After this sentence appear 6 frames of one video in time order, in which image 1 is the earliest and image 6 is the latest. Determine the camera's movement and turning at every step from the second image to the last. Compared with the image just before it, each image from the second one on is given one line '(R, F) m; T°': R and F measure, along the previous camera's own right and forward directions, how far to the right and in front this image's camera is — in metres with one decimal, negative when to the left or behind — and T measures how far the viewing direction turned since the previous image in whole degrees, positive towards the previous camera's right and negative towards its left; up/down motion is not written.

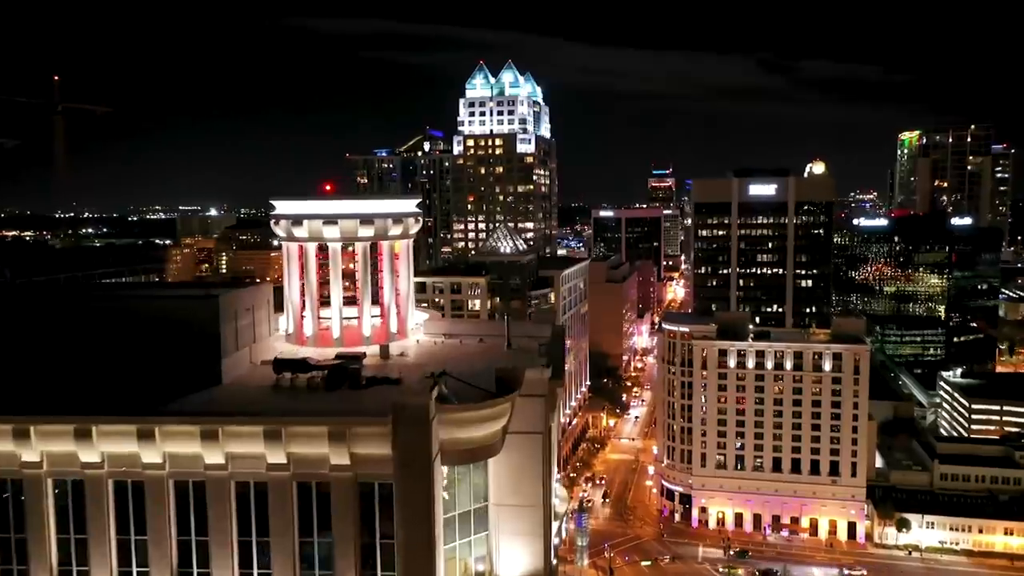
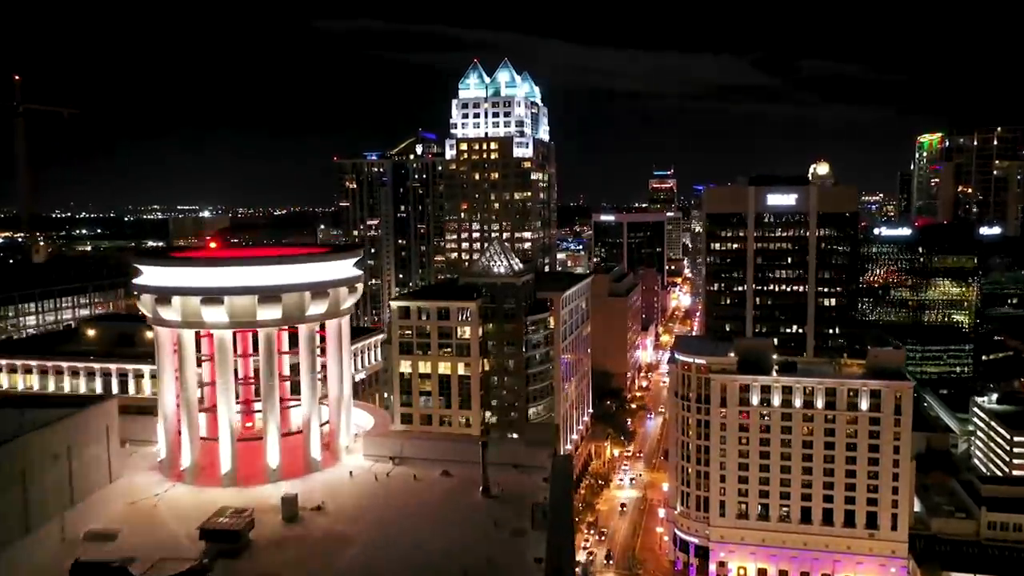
(+0.4, +7.8) m; 0°
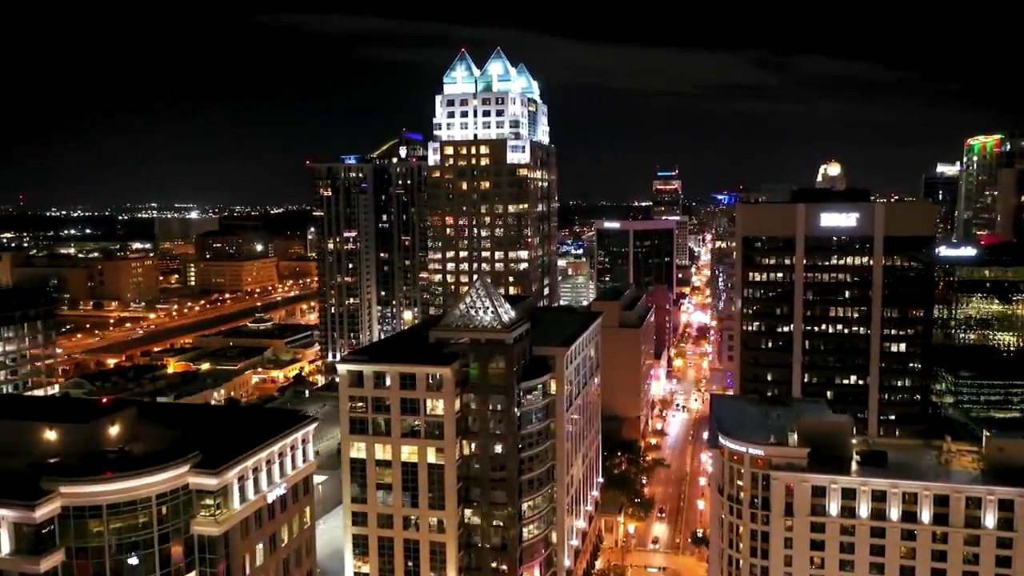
(+0.7, +16.4) m; 0°
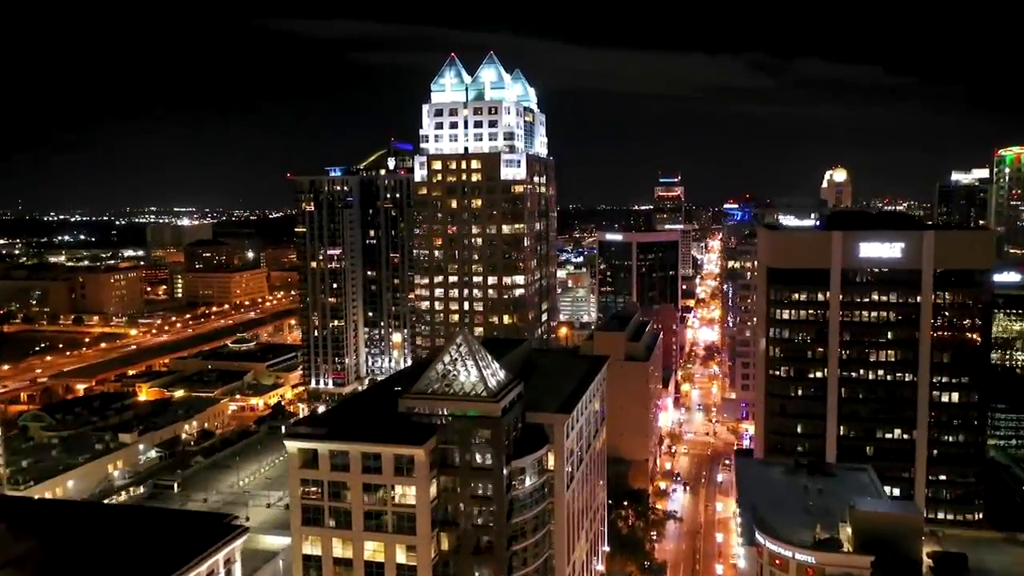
(+0.6, +9.0) m; 0°
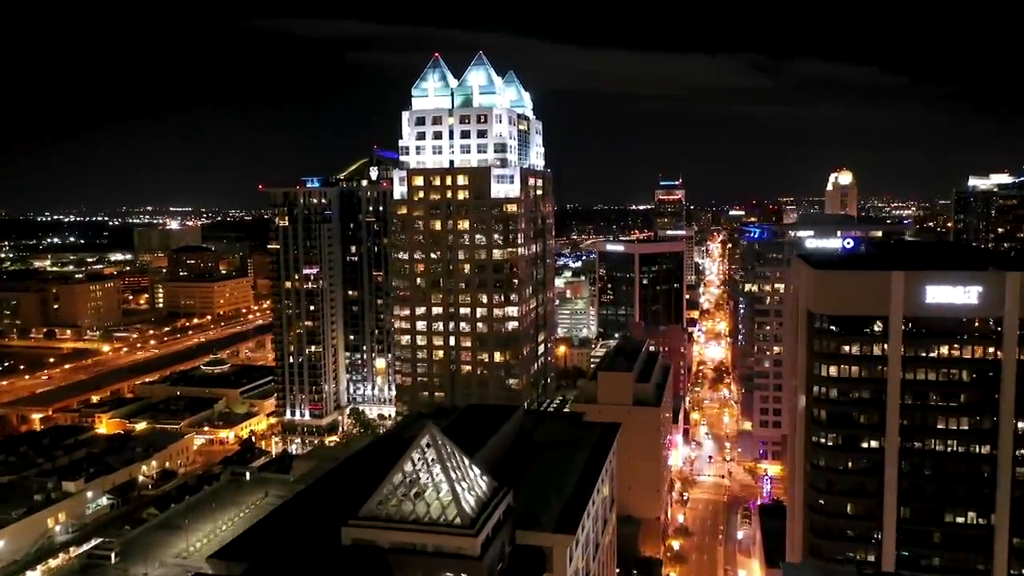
(+0.5, +10.8) m; 0°
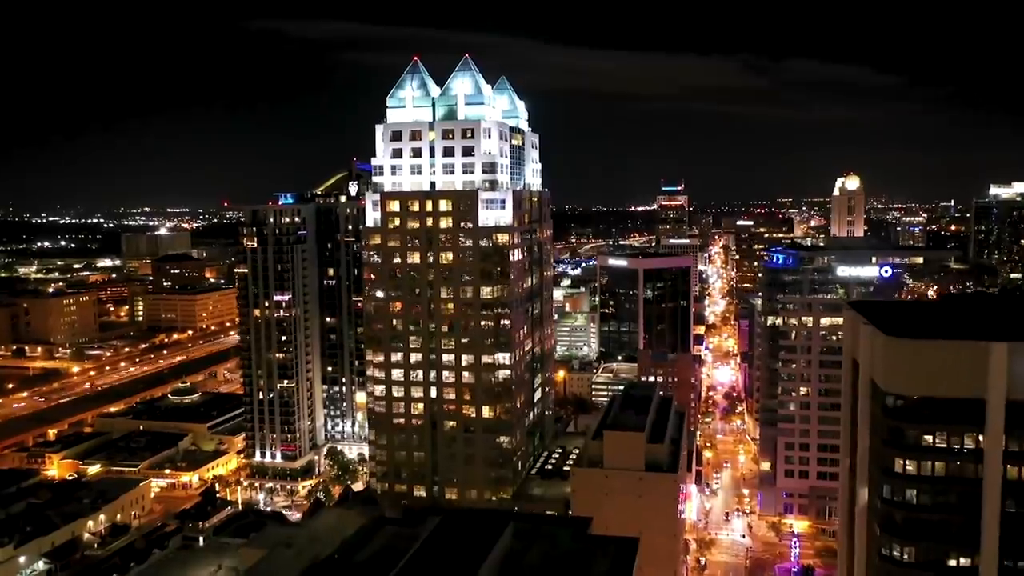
(+0.6, +11.1) m; 0°
